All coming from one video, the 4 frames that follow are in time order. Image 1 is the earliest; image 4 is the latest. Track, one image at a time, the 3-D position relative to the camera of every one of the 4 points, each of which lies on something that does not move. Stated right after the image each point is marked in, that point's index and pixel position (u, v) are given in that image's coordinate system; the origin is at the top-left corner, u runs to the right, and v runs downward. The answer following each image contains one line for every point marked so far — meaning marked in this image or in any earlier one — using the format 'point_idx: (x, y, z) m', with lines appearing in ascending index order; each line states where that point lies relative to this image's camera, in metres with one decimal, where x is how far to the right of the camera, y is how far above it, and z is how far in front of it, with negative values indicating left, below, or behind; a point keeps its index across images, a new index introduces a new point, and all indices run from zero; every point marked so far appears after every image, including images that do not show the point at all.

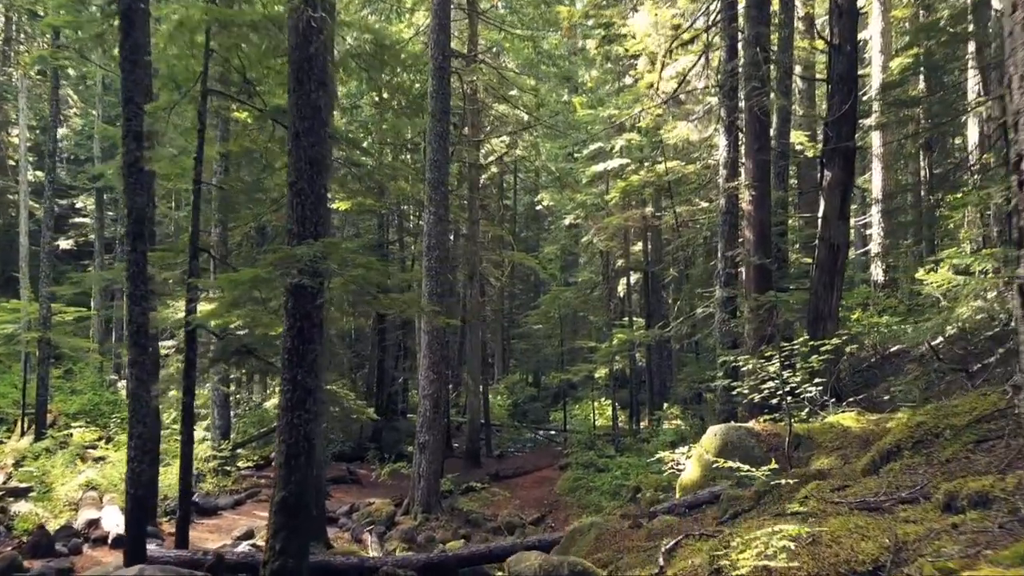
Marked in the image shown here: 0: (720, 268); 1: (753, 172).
0: (+3.3, +0.3, +12.4) m
1: (+3.7, +1.8, +12.0) m
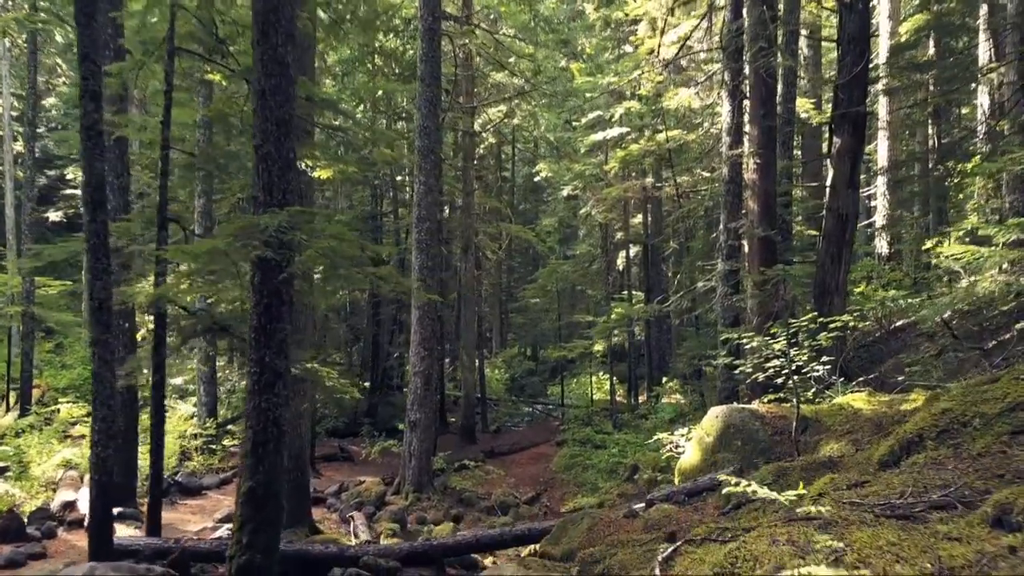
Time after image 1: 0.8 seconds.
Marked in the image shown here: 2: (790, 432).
0: (+3.2, +0.7, +11.9) m
1: (+3.6, +2.2, +11.4) m
2: (+2.6, -1.3, +7.2) m
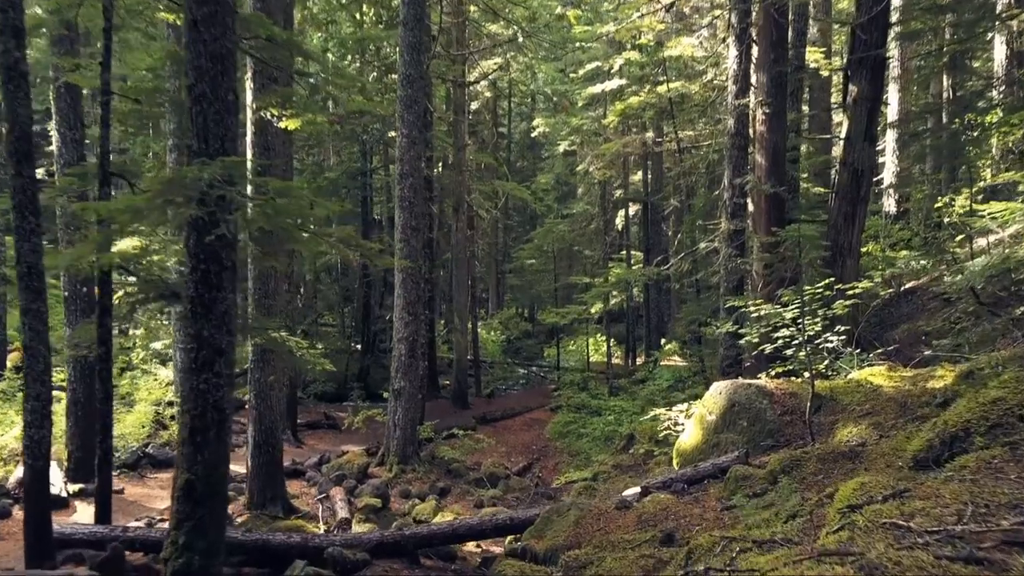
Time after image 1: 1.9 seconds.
0: (+3.1, +1.3, +11.0) m
1: (+3.4, +2.7, +10.5) m
2: (+2.4, -1.0, +6.5) m
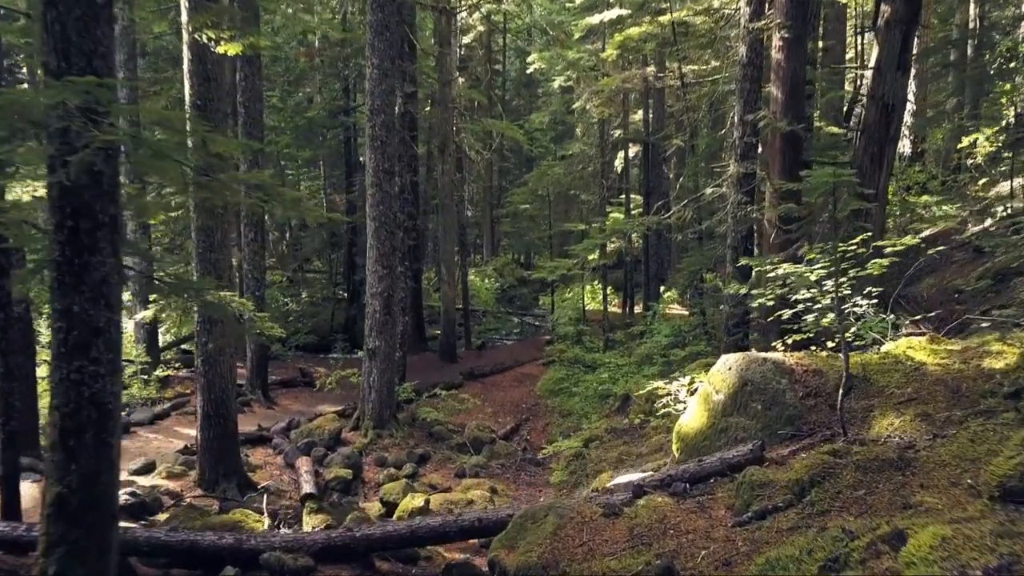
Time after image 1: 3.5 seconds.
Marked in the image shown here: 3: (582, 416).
0: (+2.8, +1.9, +9.8) m
1: (+3.2, +3.3, +9.1) m
2: (+2.2, -0.7, +5.4) m
3: (+1.2, -2.1, +12.8) m
